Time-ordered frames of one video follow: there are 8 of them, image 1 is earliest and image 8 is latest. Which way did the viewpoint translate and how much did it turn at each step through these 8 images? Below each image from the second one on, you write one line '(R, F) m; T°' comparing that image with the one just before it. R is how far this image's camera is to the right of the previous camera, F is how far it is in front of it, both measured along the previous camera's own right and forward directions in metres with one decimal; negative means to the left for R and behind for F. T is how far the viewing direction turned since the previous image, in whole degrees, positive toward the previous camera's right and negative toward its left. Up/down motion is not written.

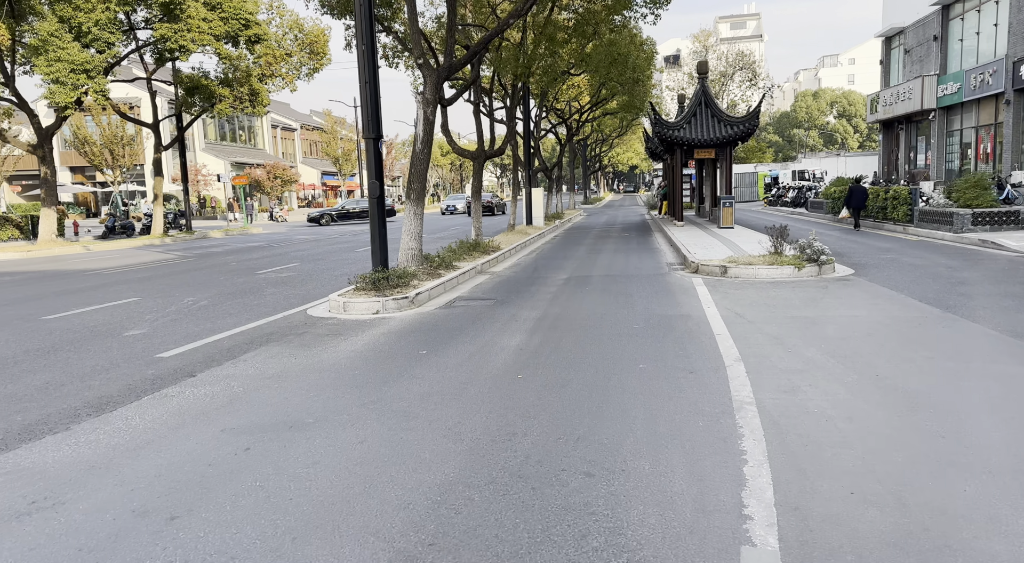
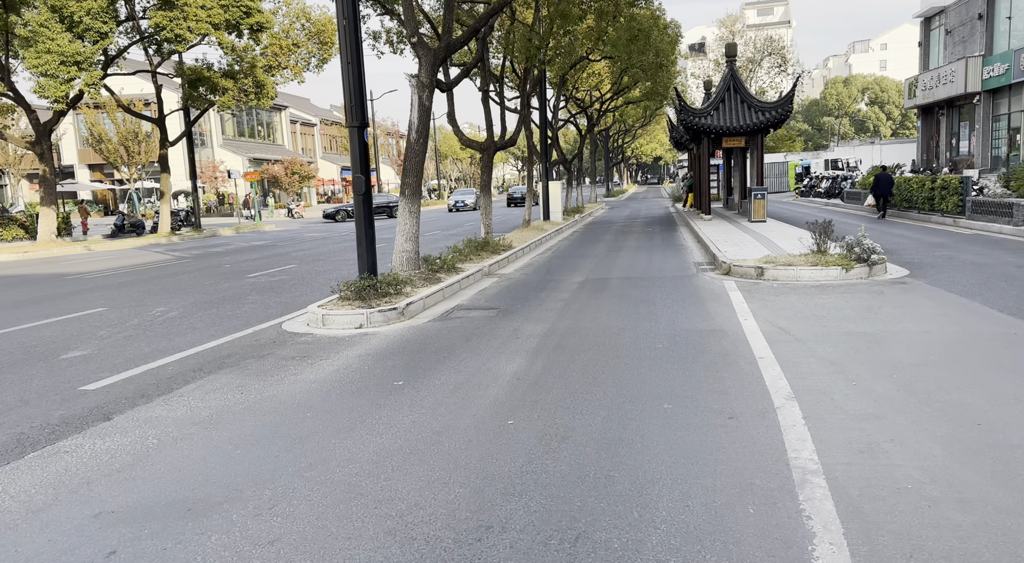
(+0.3, +1.4) m; -2°
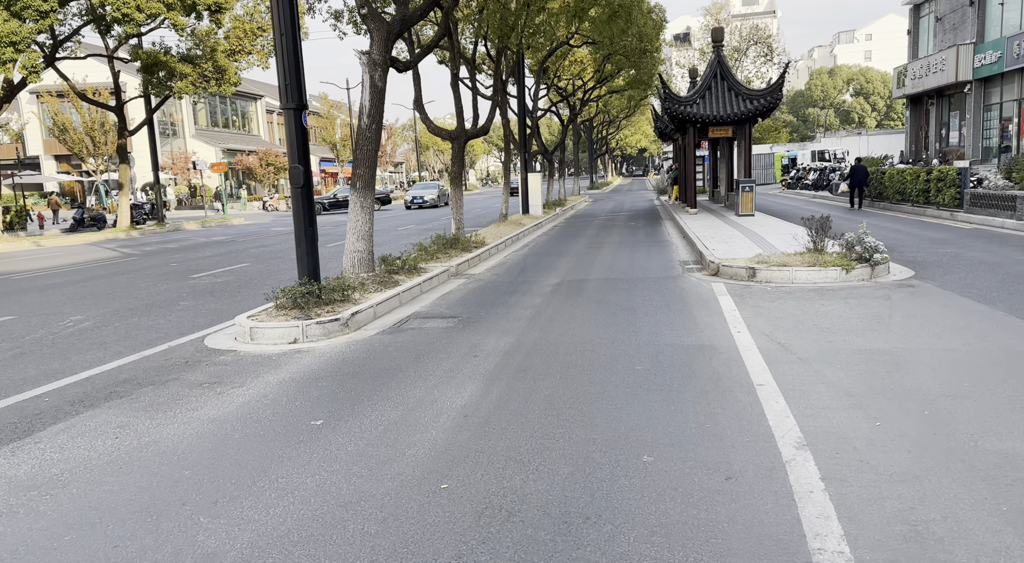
(+0.3, +1.2) m; +1°
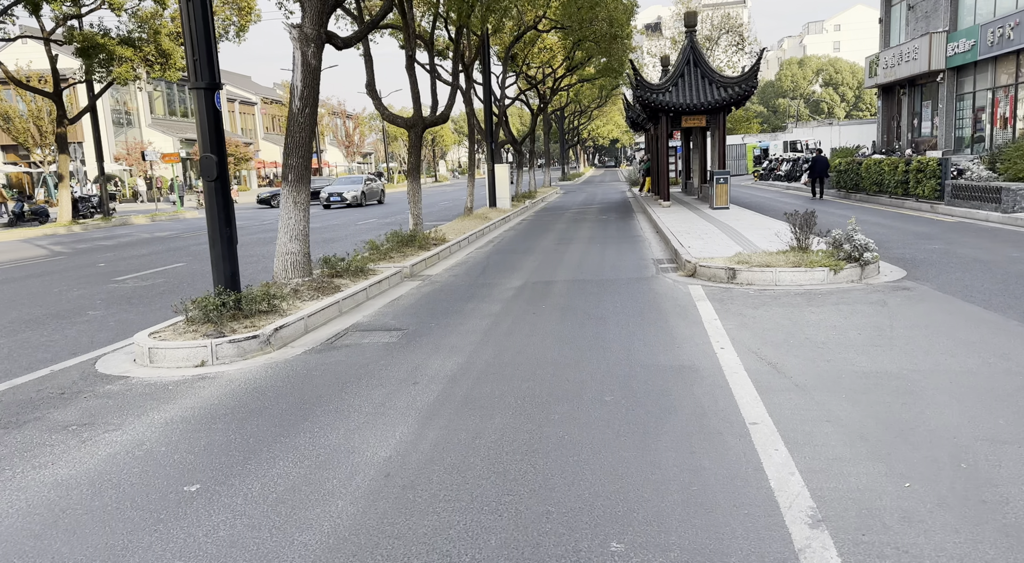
(+0.2, +1.1) m; +2°
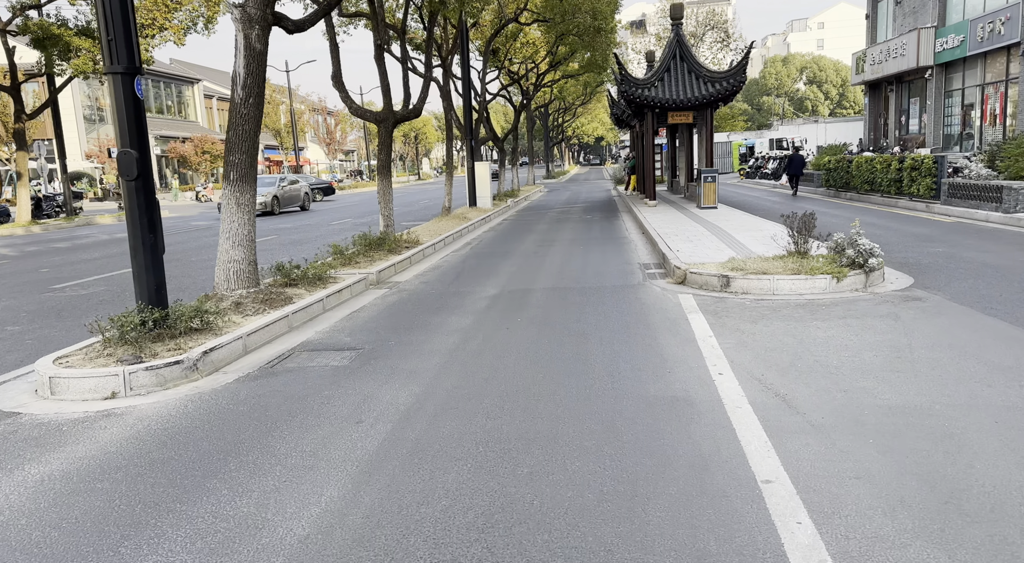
(+0.2, +0.9) m; +1°
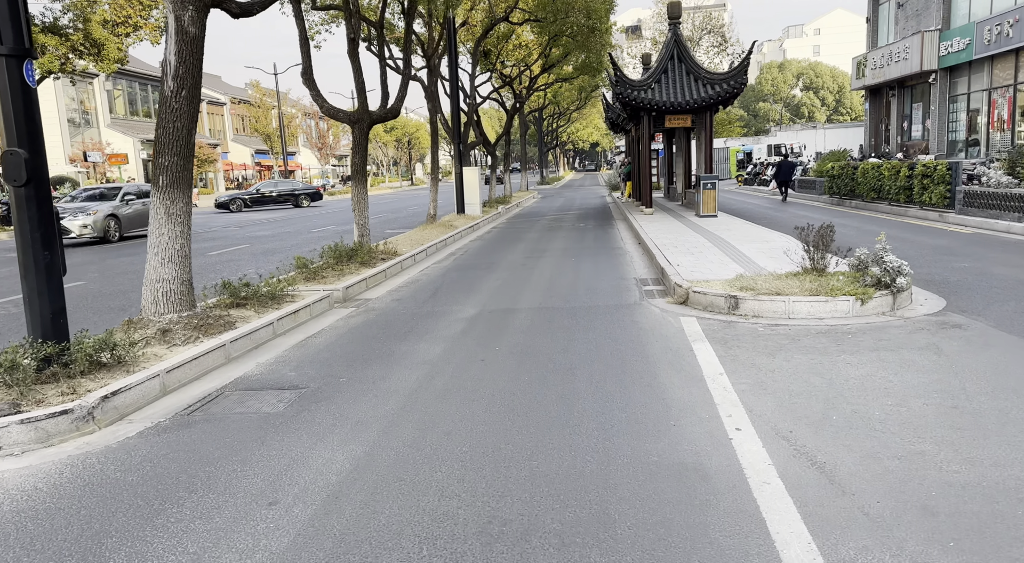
(+0.2, +1.1) m; 0°
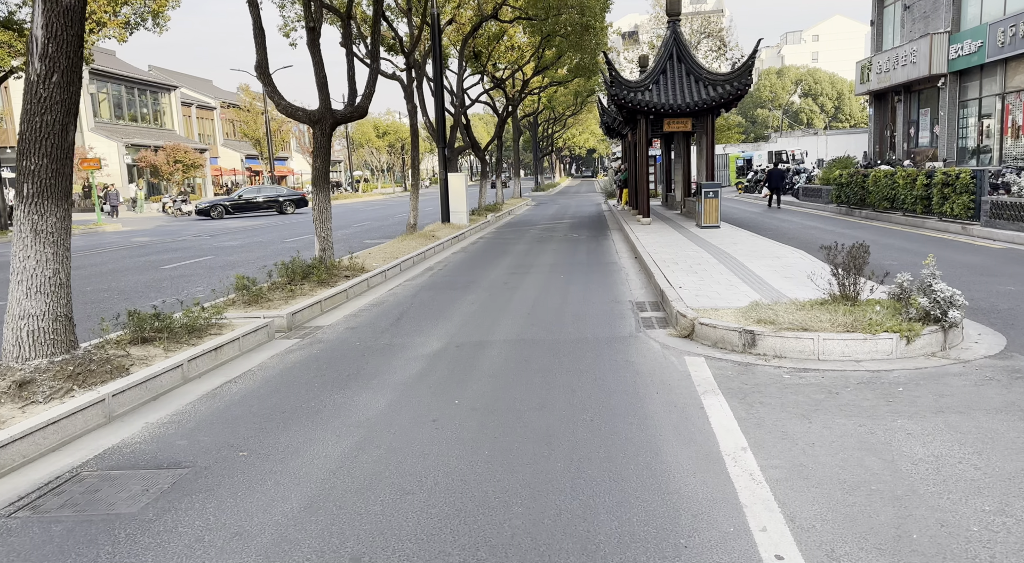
(+0.3, +1.4) m; 0°
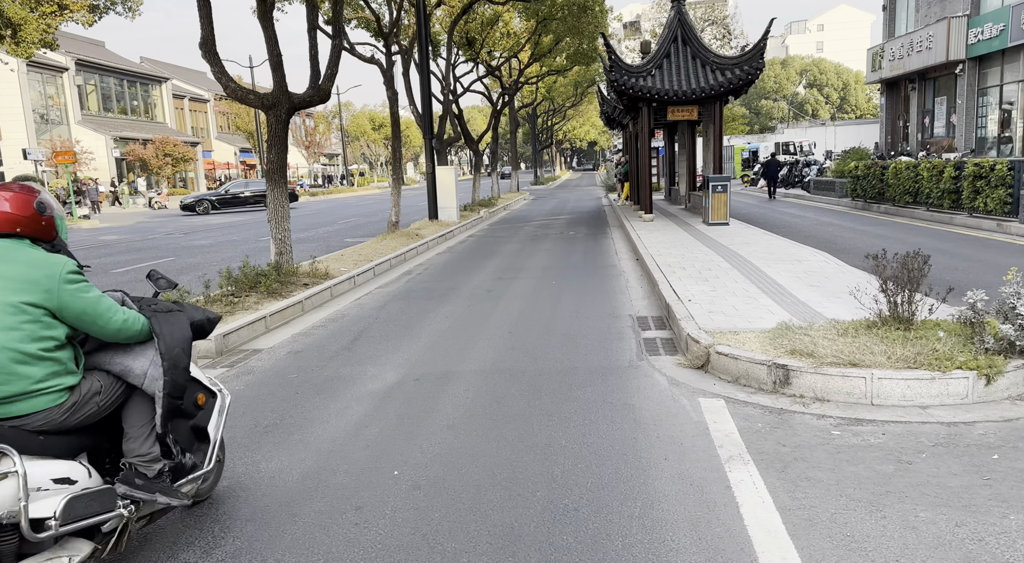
(+0.2, +1.4) m; 0°
